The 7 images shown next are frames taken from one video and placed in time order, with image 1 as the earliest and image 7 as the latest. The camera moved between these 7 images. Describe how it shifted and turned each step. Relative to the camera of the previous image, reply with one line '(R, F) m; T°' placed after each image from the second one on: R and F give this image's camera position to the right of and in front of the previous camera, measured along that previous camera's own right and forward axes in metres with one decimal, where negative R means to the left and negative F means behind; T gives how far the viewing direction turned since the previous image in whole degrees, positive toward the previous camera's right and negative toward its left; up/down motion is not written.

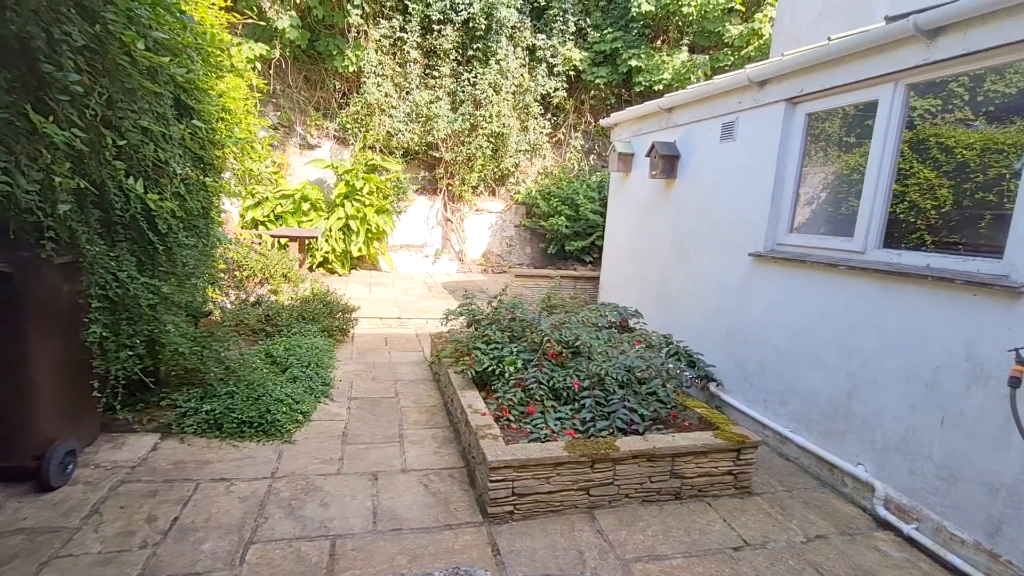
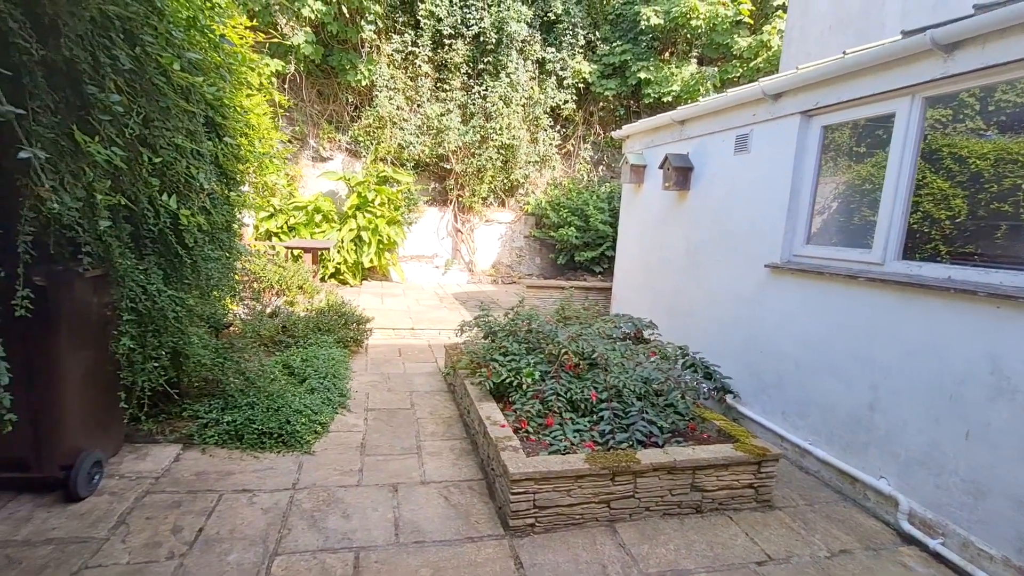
(-0.1, 0.0) m; -1°
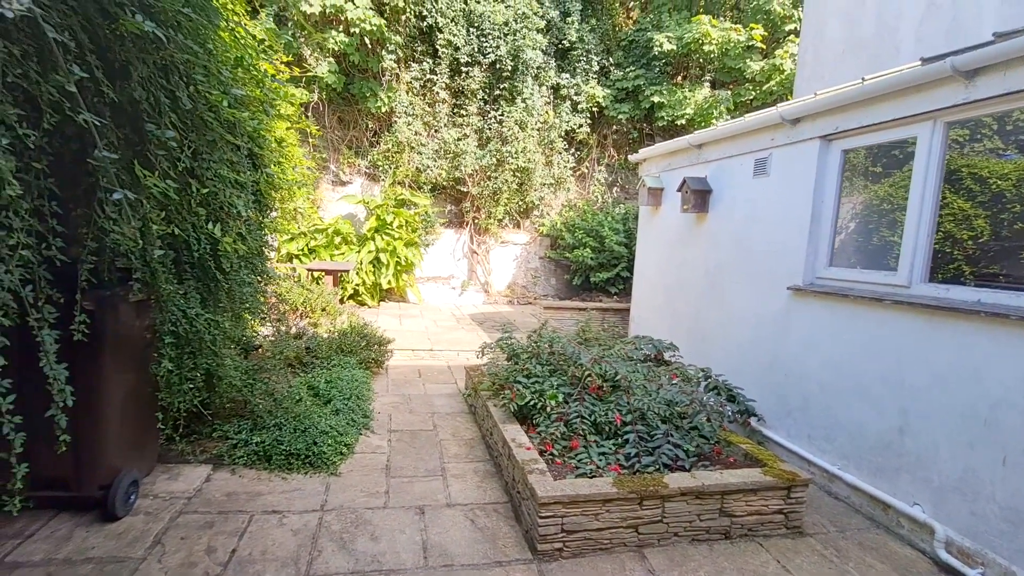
(-0.1, 0.0) m; -1°
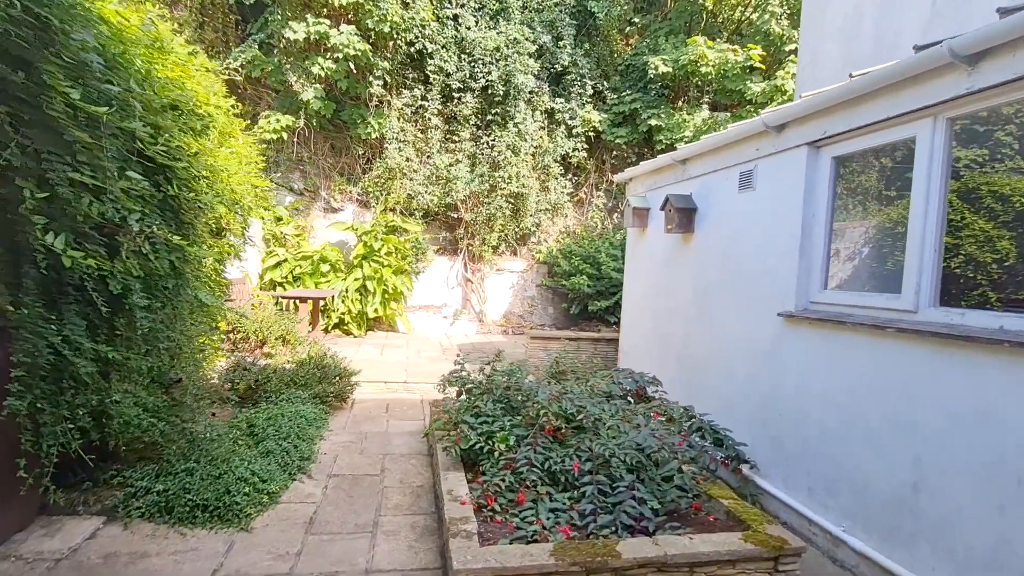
(+0.4, +0.4) m; -2°
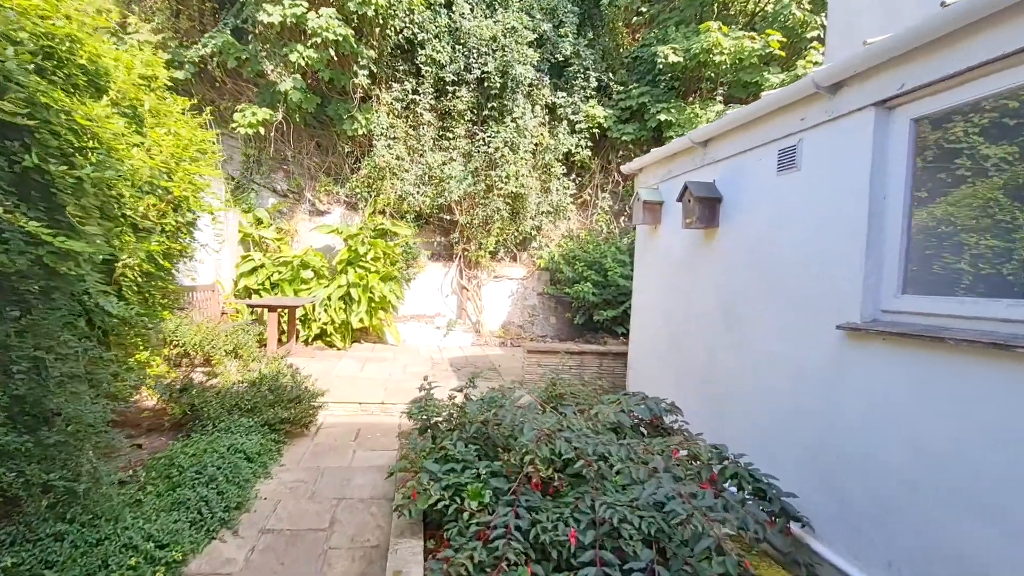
(+0.1, +0.6) m; -1°
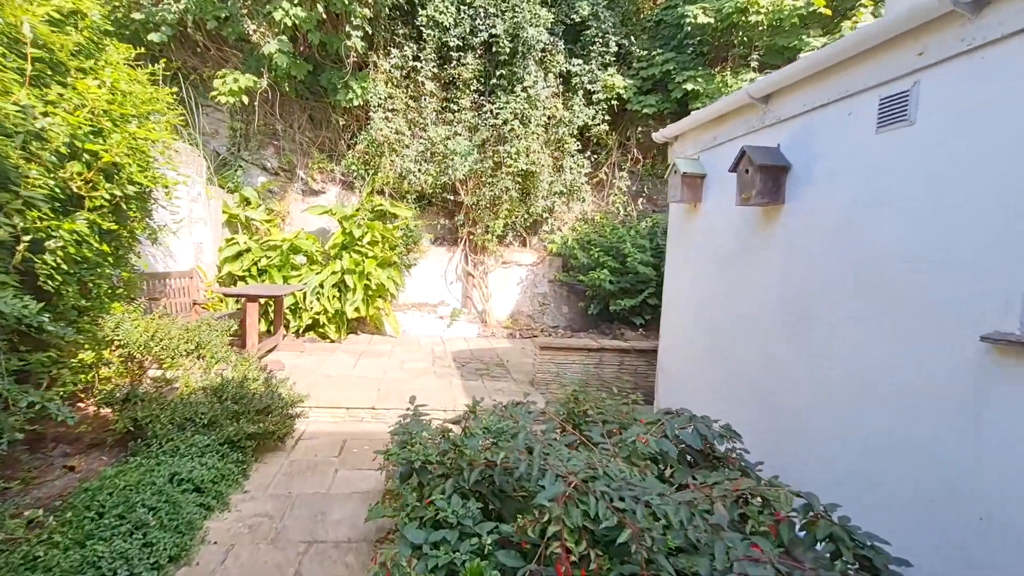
(0.0, +0.6) m; -1°
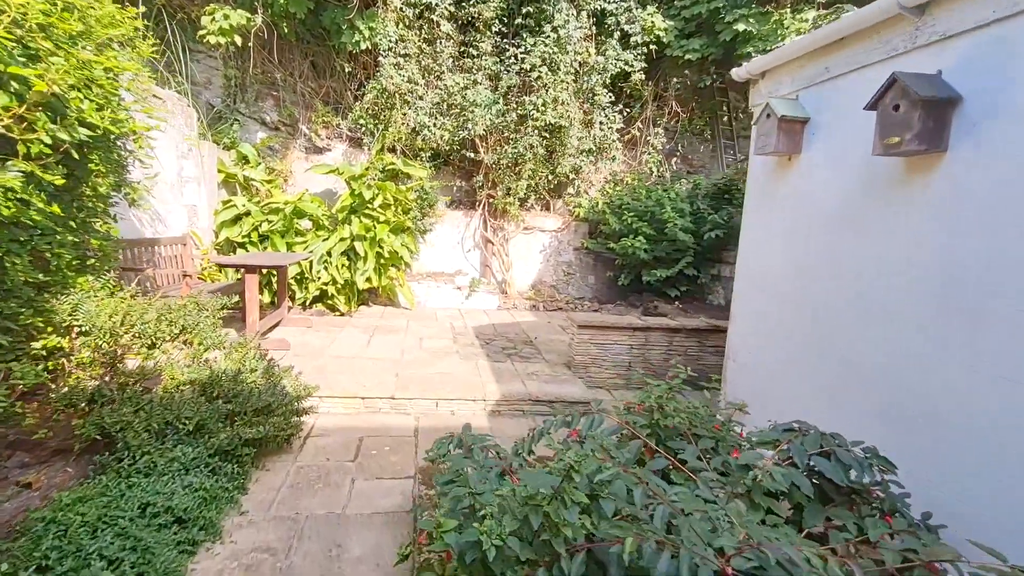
(-0.2, +0.6) m; -1°
